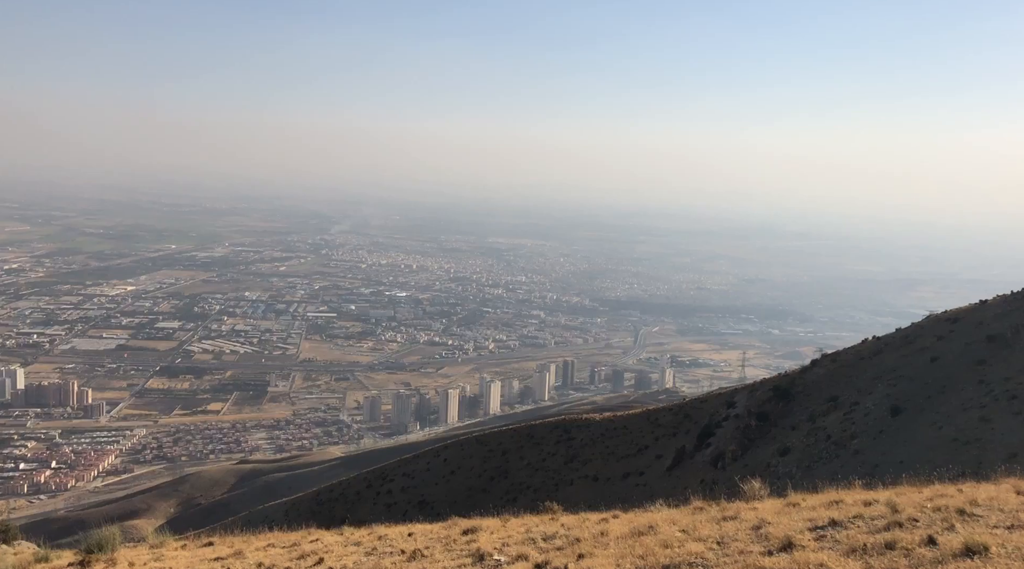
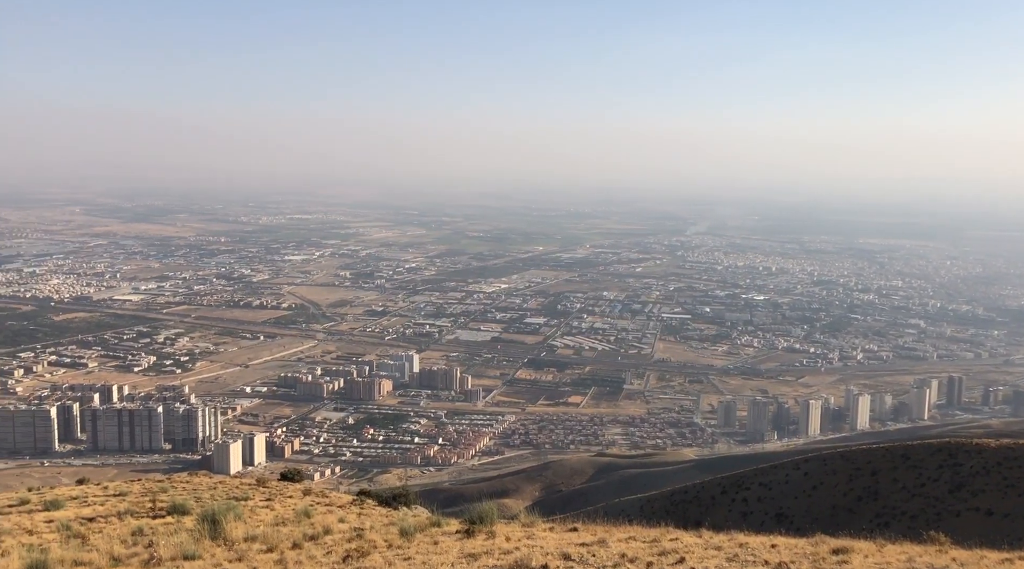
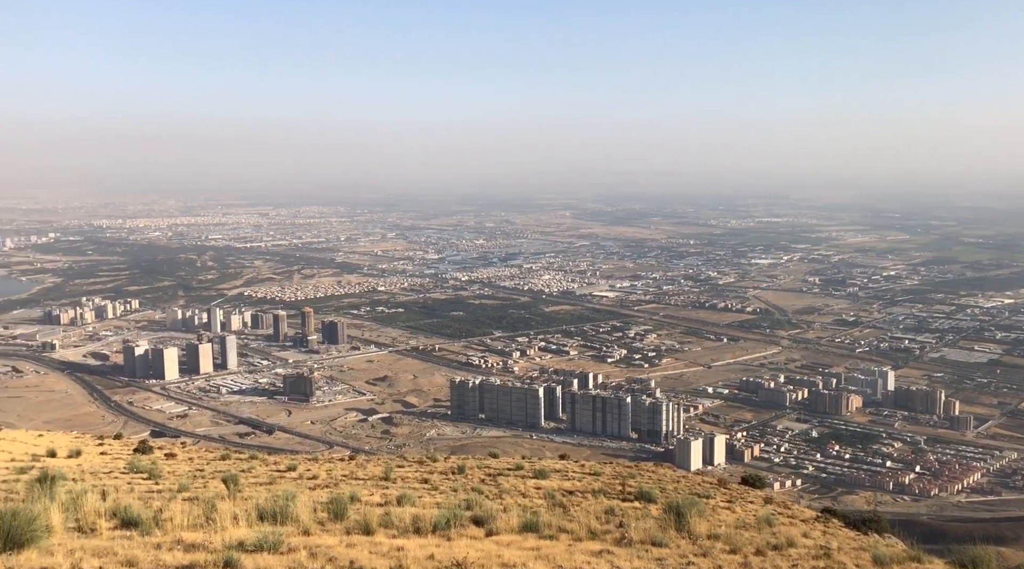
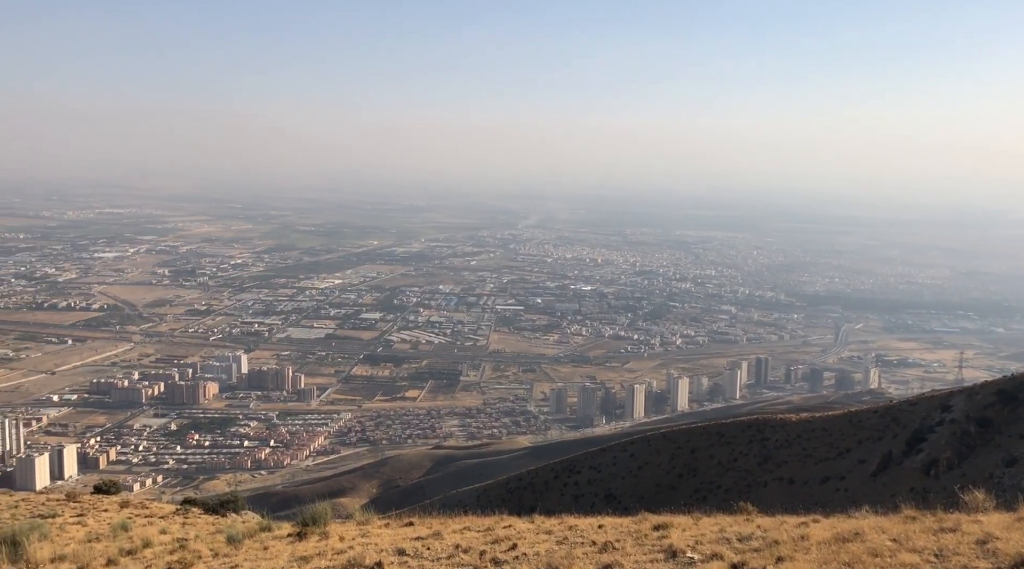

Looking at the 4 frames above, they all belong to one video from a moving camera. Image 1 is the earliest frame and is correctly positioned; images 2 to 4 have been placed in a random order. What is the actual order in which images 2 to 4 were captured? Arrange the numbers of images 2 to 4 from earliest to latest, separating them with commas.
4, 2, 3
